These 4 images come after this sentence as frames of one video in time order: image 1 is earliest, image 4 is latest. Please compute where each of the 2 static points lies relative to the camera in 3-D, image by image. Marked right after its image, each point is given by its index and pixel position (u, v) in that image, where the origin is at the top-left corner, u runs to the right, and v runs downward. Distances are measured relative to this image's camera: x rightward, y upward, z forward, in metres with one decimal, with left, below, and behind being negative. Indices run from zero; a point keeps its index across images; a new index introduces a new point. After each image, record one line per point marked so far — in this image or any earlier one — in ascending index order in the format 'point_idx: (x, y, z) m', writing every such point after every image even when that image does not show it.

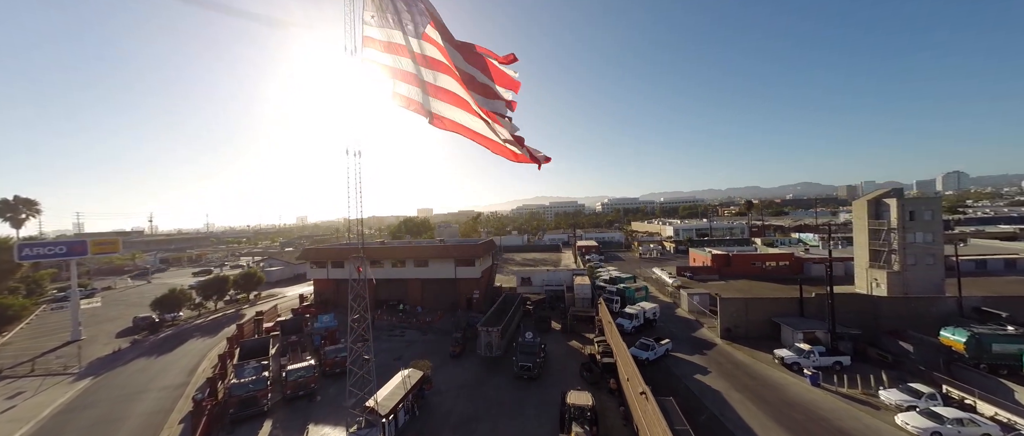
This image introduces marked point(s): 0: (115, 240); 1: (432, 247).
0: (-17.9, -1.0, +15.0) m
1: (-4.1, -1.5, +17.1) m
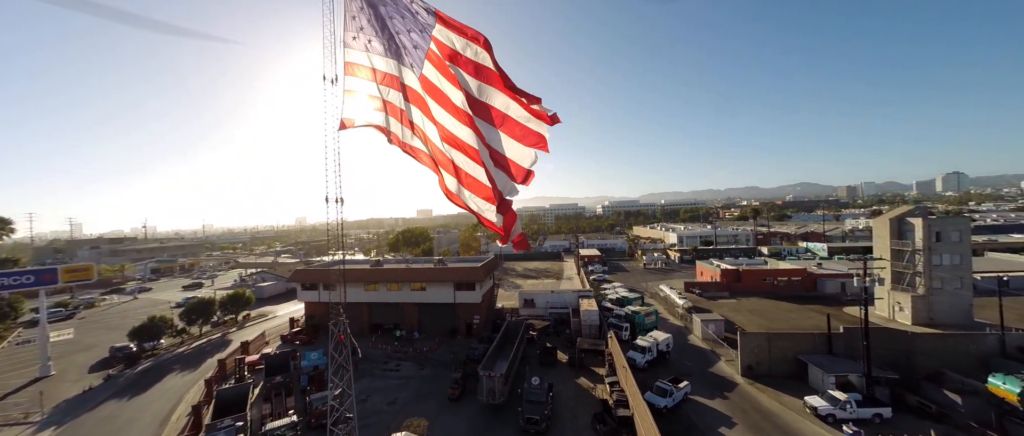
0: (-17.7, -2.0, +14.0) m
1: (-4.0, -2.5, +16.1) m
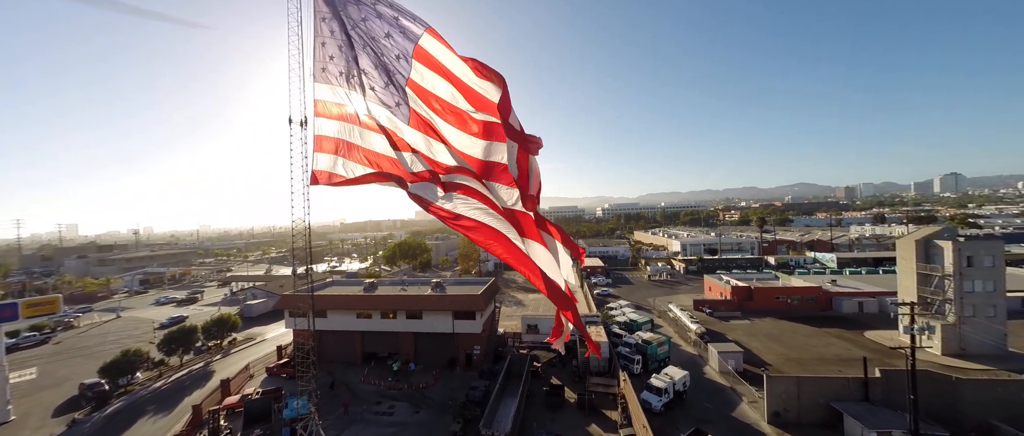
0: (-17.6, -3.1, +12.9) m
1: (-3.8, -3.6, +15.0) m
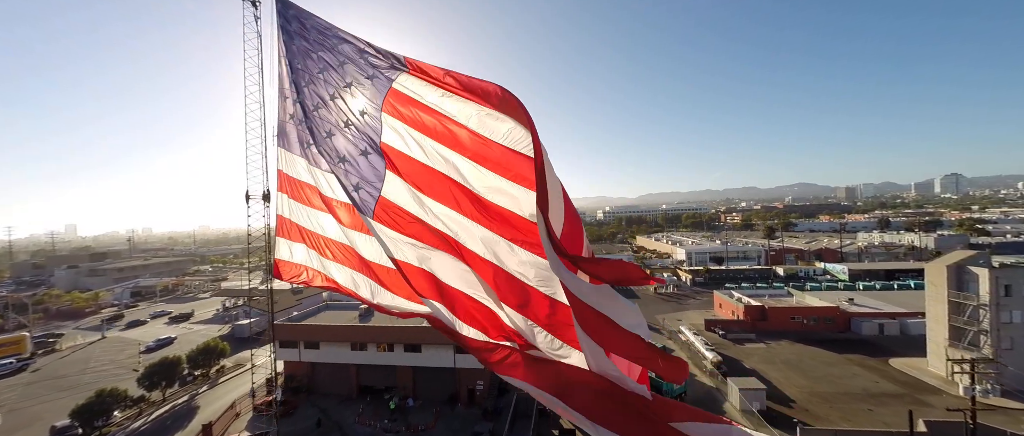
0: (-17.4, -4.1, +11.9) m
1: (-3.6, -4.7, +14.0) m
